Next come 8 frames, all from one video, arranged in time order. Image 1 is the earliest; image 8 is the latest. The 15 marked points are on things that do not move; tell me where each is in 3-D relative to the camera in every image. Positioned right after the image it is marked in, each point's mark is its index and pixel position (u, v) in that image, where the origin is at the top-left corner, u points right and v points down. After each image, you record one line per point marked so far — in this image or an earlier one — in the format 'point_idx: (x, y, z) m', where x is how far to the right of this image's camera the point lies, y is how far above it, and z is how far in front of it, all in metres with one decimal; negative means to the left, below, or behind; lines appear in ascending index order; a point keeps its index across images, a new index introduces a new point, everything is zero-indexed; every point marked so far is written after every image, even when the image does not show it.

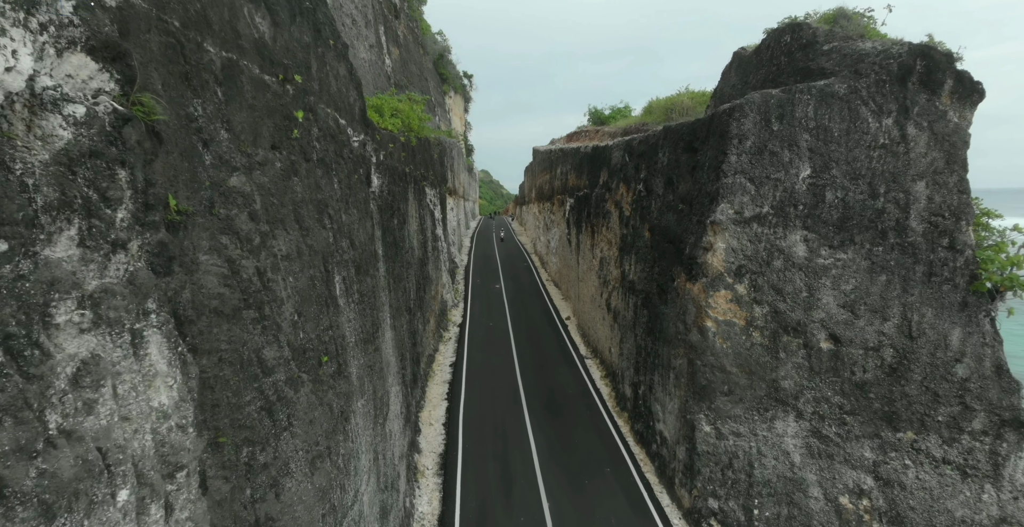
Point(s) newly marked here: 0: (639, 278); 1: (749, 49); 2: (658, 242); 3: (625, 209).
0: (+2.8, -0.3, +10.5) m
1: (+5.2, +4.7, +10.4) m
2: (+3.0, +0.4, +9.8) m
3: (+2.9, +1.4, +12.1) m
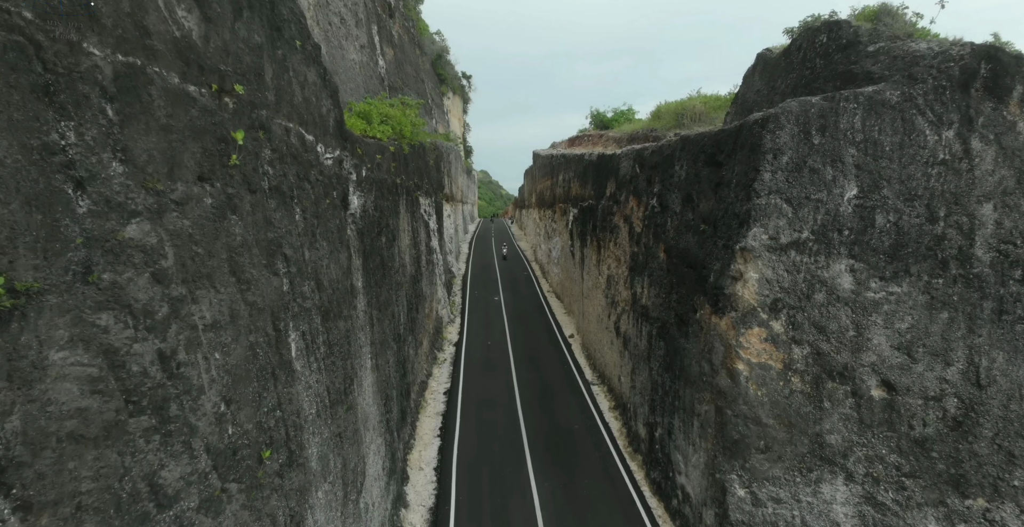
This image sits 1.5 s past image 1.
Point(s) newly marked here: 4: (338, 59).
0: (+2.8, -0.8, +9.5) m
1: (+5.2, +4.2, +9.4) m
2: (+3.0, 0.0, +8.8) m
3: (+2.9, +0.9, +11.0) m
4: (-5.4, +6.3, +14.5) m
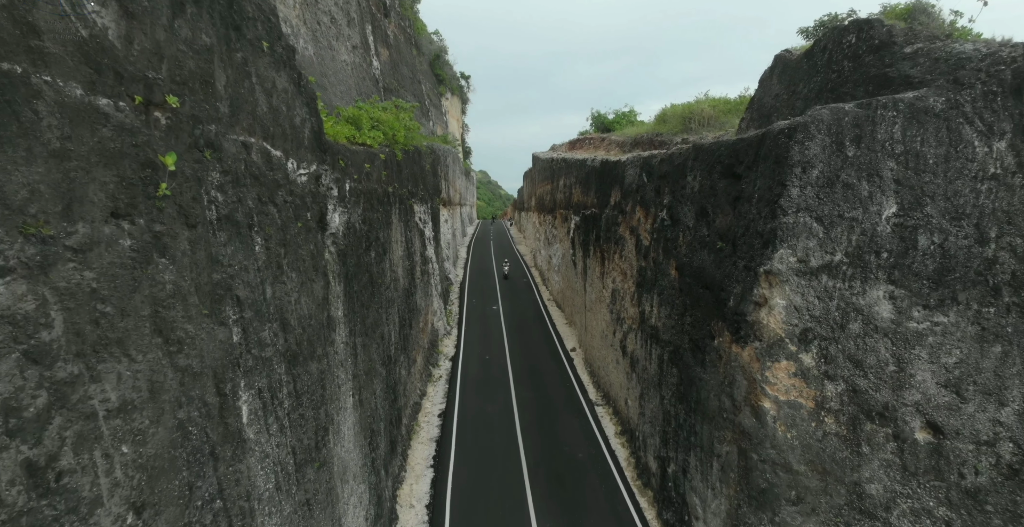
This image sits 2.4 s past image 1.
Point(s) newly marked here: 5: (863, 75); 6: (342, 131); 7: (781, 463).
0: (+2.8, -1.1, +8.8) m
1: (+5.2, +3.8, +8.7) m
2: (+3.0, -0.4, +8.1) m
3: (+2.9, +0.6, +10.3) m
4: (-5.4, +5.9, +13.8) m
5: (+5.1, +2.7, +6.9) m
6: (-3.4, +2.7, +9.6) m
7: (+3.3, -2.4, +5.9) m
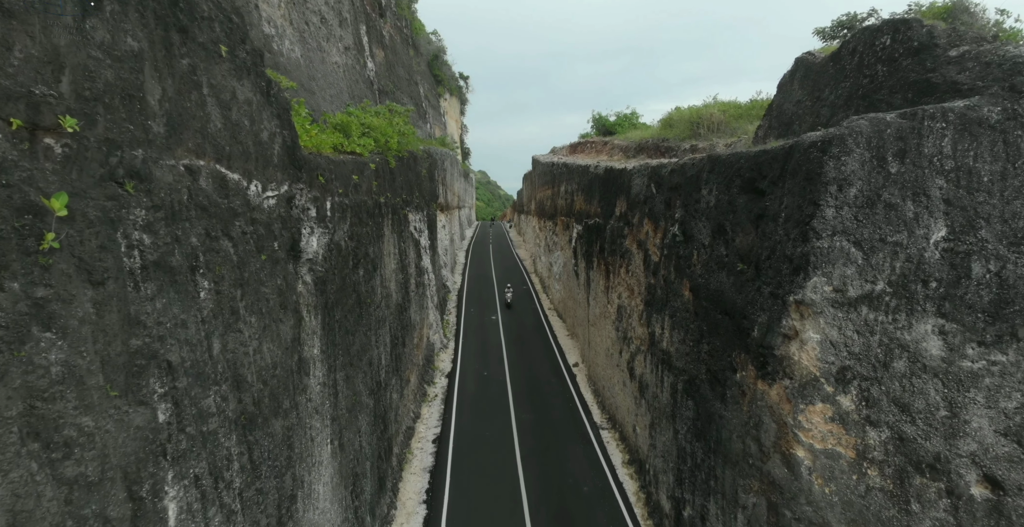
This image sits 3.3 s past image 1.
0: (+2.8, -1.5, +8.1) m
1: (+5.2, +3.5, +8.0) m
2: (+3.0, -0.7, +7.4) m
3: (+2.8, +0.2, +9.6) m
4: (-5.4, +5.5, +13.1) m
5: (+5.1, +2.4, +6.2) m
6: (-3.5, +2.3, +8.9) m
7: (+3.3, -2.8, +5.2) m
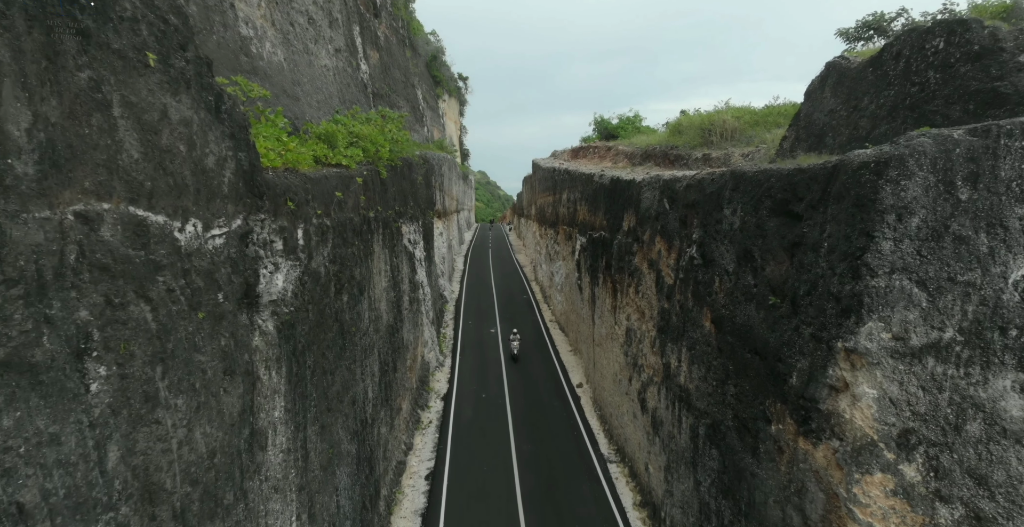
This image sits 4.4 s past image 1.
0: (+2.8, -1.9, +7.2) m
1: (+5.2, +3.1, +7.2) m
2: (+3.0, -1.1, +6.6) m
3: (+2.8, -0.2, +8.8) m
4: (-5.5, +5.1, +12.2) m
5: (+5.0, +2.0, +5.4) m
6: (-3.5, +1.9, +8.1) m
7: (+3.3, -3.2, +4.3) m
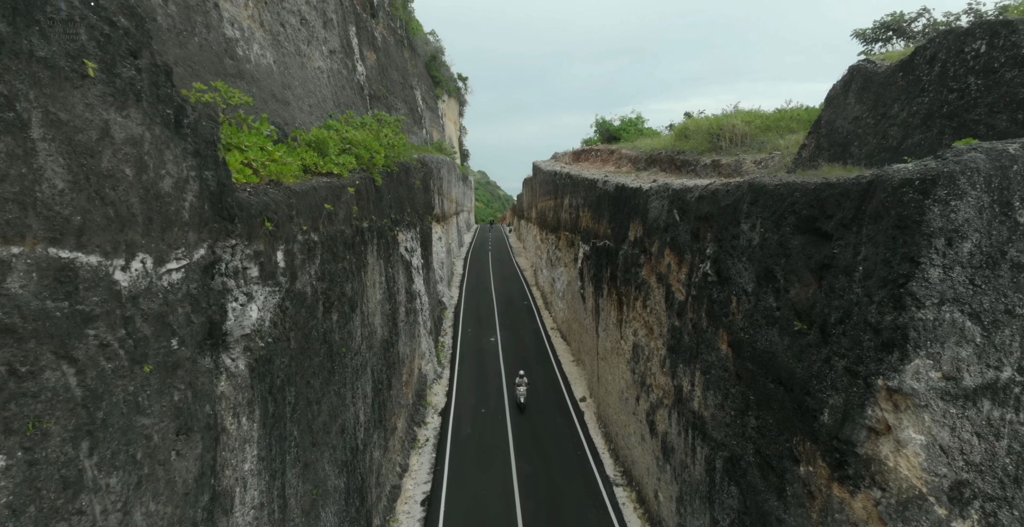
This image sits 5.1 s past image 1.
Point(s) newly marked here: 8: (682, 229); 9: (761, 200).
0: (+2.8, -2.2, +6.7) m
1: (+5.2, +2.8, +6.7) m
2: (+3.0, -1.4, +6.0) m
3: (+2.9, -0.5, +8.3) m
4: (-5.4, +4.8, +11.7) m
5: (+5.1, +1.7, +4.9) m
6: (-3.4, +1.6, +7.6) m
7: (+3.3, -3.4, +3.8) m
8: (+2.9, +0.6, +8.2) m
9: (+3.3, +0.8, +6.3) m
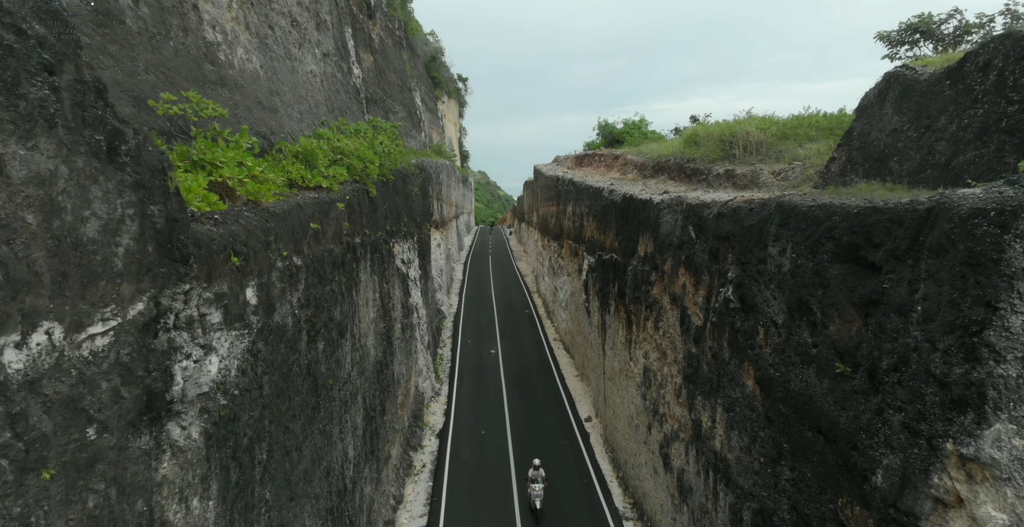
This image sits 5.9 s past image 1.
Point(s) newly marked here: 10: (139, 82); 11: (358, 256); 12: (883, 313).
0: (+2.8, -2.5, +6.1) m
1: (+5.2, +2.5, +6.0) m
2: (+3.0, -1.7, +5.4) m
3: (+2.9, -0.8, +7.7) m
4: (-5.4, +4.4, +11.1) m
5: (+5.1, +1.4, +4.2) m
6: (-3.4, +1.2, +6.9) m
7: (+3.4, -3.8, +3.2) m
8: (+3.0, +0.2, +7.6) m
9: (+3.3, +0.5, +5.6) m
10: (-5.1, +2.5, +6.5) m
11: (-3.0, +0.2, +9.4) m
12: (+3.5, -0.5, +4.4) m
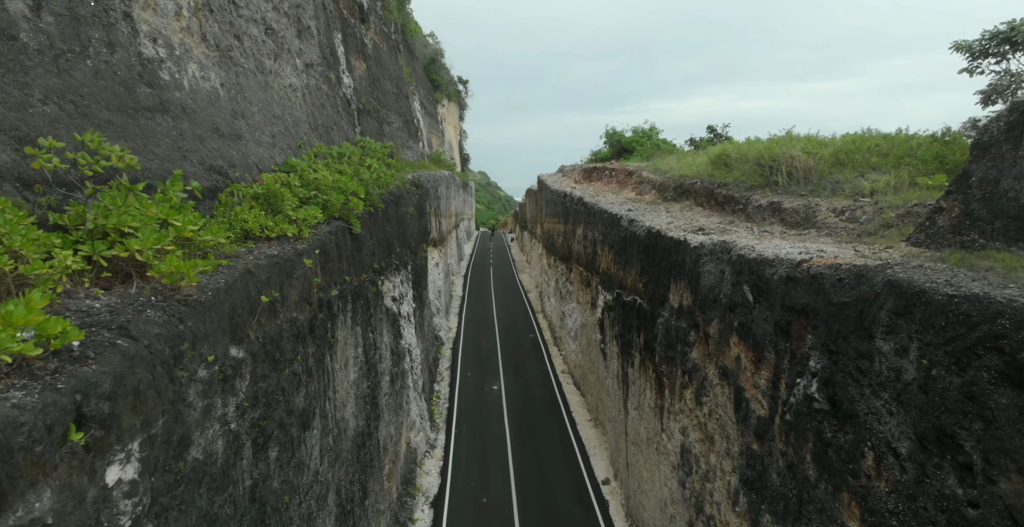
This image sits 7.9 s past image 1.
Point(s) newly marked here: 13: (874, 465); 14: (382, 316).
0: (+3.0, -3.4, +4.5) m
1: (+5.3, +1.6, +4.4) m
2: (+3.2, -2.6, +3.8) m
3: (+3.0, -1.7, +6.0) m
4: (-5.3, +3.5, +9.5) m
5: (+5.2, +0.5, +2.6) m
6: (-3.3, +0.3, +5.3) m
7: (+3.5, -4.7, +1.5) m
8: (+3.1, -0.7, +6.0) m
9: (+3.4, -0.4, +4.0) m
10: (-4.9, +1.5, +4.9) m
11: (-2.9, -0.8, +7.8) m
12: (+3.6, -1.4, +2.8) m
13: (+3.3, -1.8, +4.2) m
14: (-2.9, -1.3, +10.9) m
